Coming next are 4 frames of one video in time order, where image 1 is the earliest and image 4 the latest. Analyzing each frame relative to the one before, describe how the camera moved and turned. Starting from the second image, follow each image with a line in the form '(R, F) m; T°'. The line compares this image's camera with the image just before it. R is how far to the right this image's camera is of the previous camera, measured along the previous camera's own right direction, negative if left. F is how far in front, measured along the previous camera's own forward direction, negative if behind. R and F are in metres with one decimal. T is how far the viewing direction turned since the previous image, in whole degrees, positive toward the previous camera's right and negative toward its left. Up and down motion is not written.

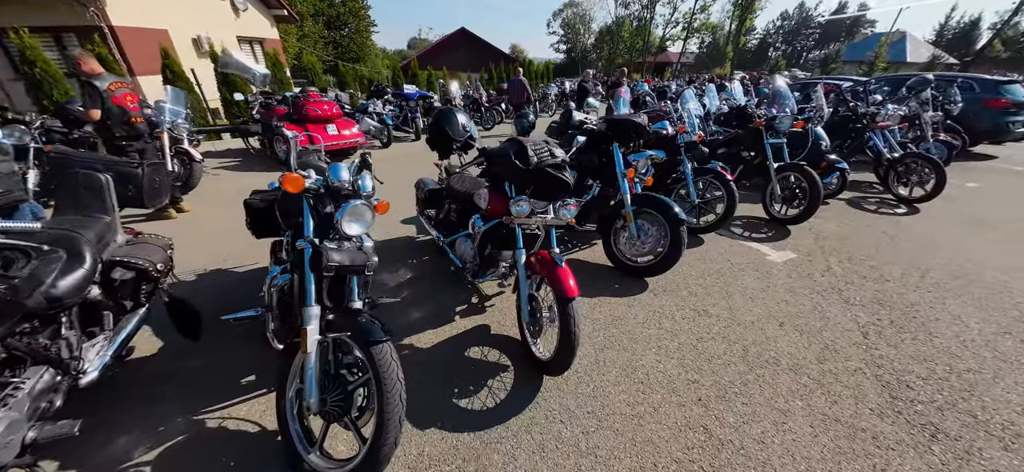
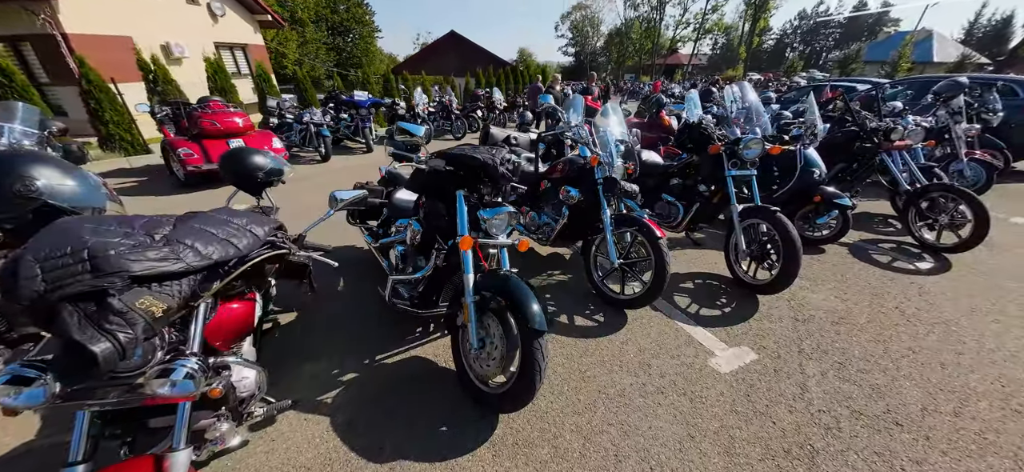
(+1.2, +1.2) m; -2°
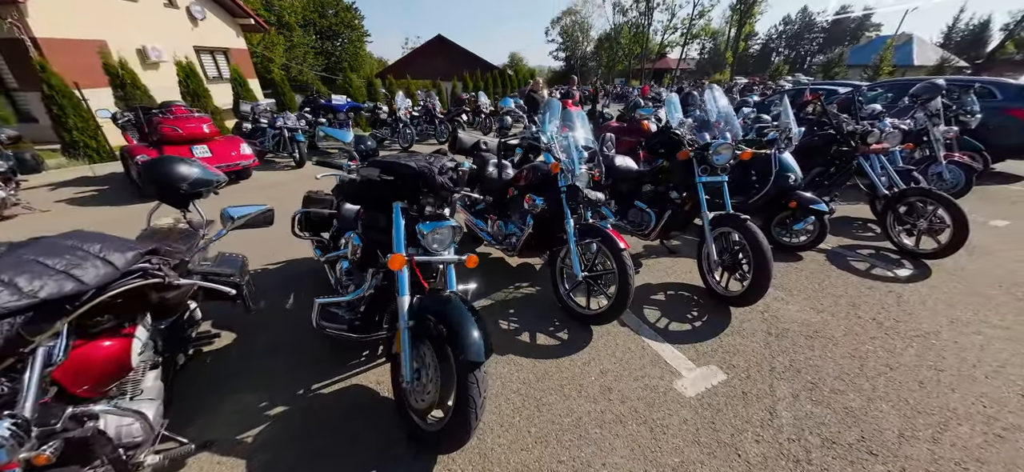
(+0.2, +0.2) m; +1°
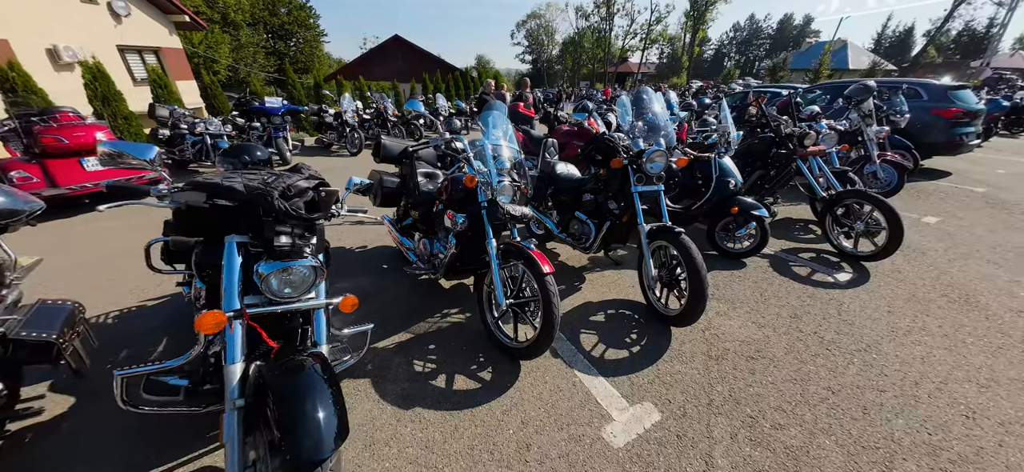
(+0.3, +0.3) m; +5°
